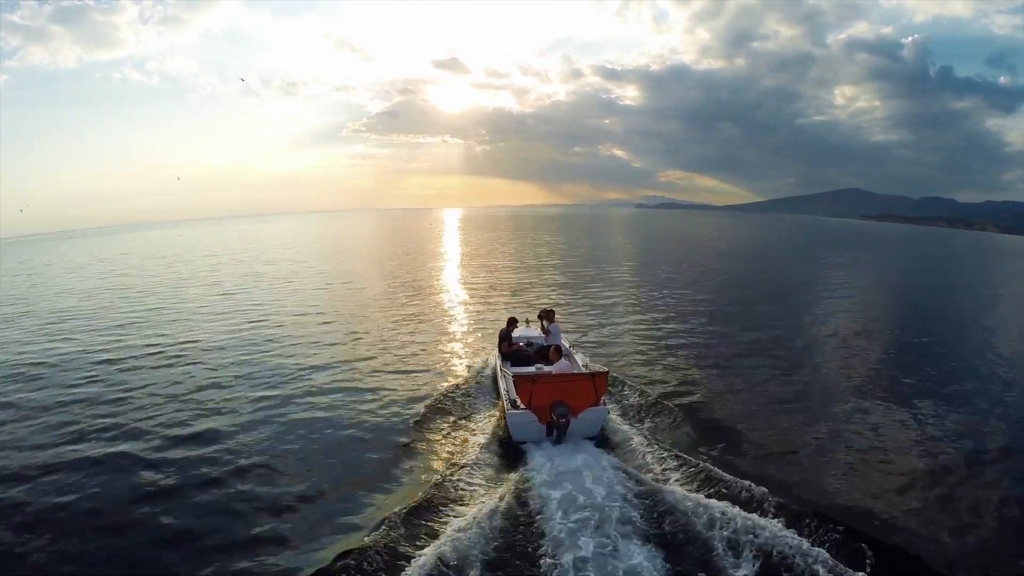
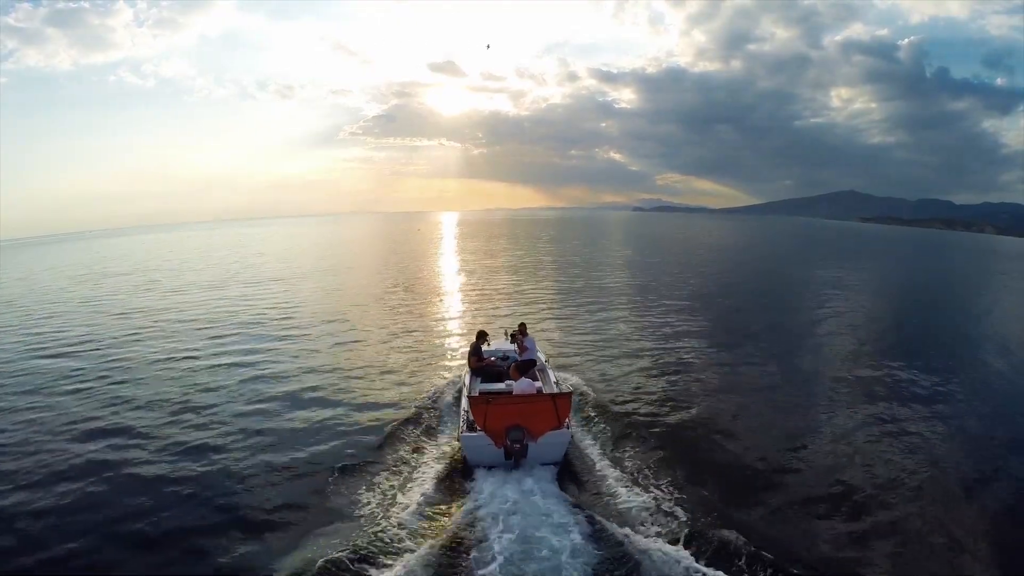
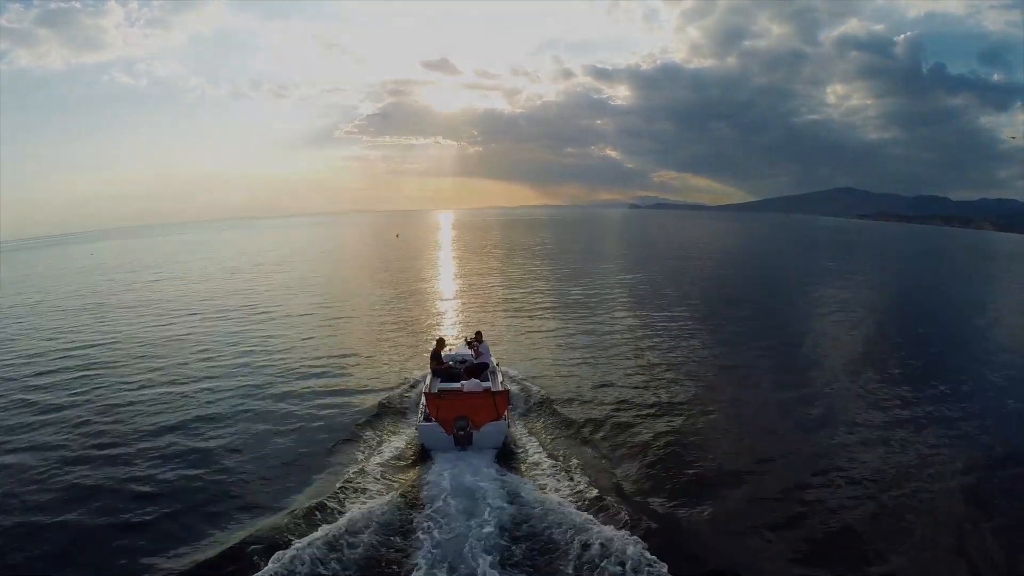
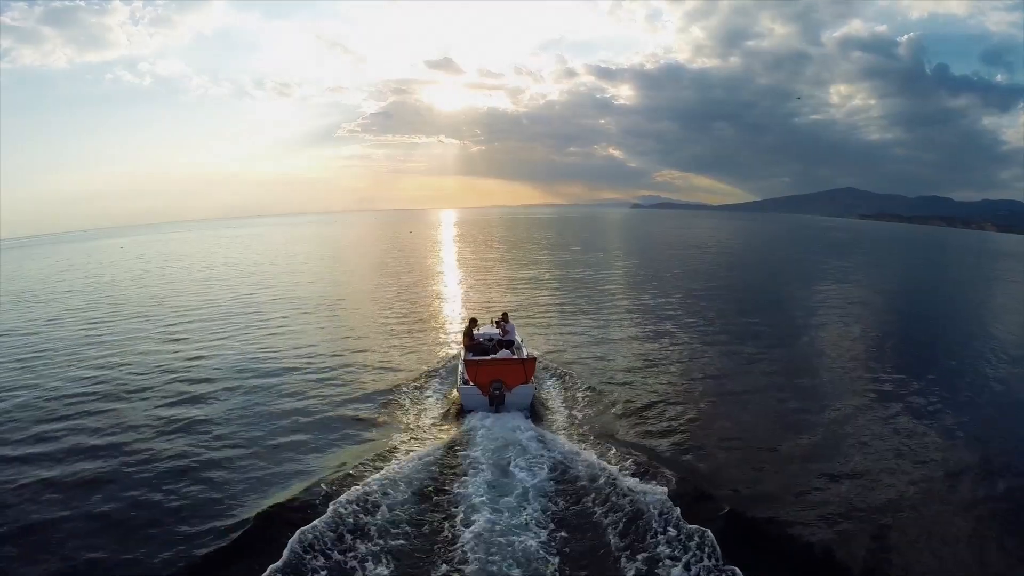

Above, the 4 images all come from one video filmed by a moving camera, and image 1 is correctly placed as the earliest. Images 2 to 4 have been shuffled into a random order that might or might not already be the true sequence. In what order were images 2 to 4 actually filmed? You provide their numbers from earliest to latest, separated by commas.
2, 4, 3
